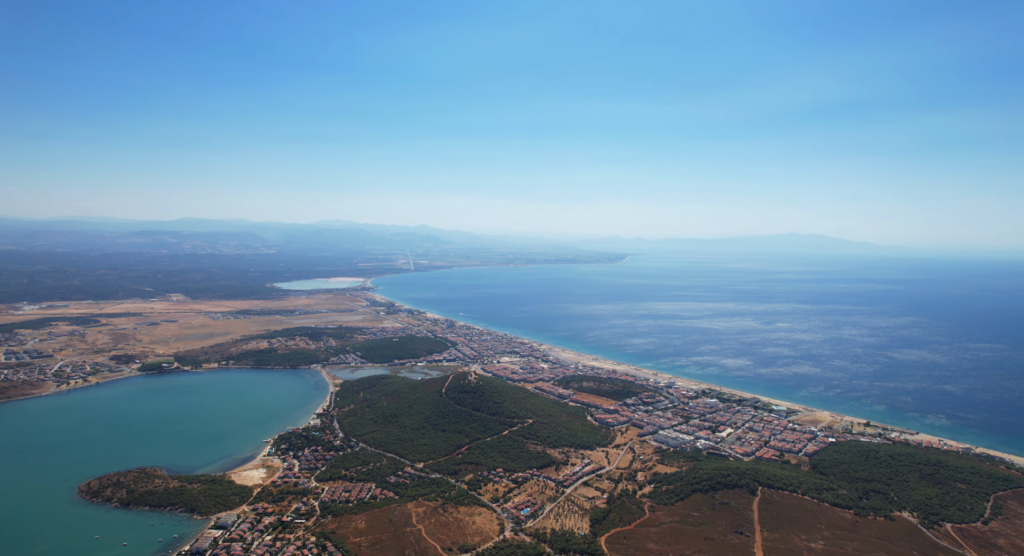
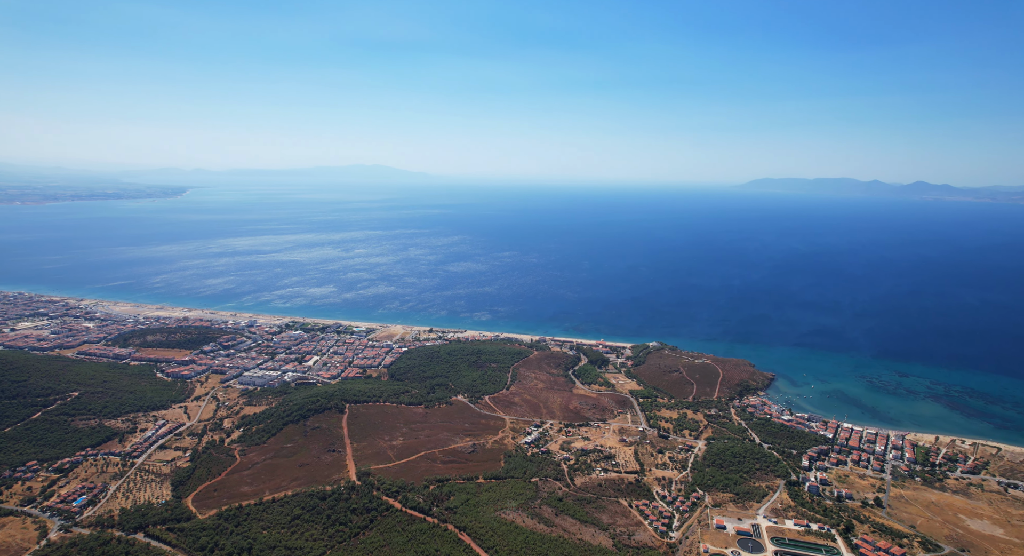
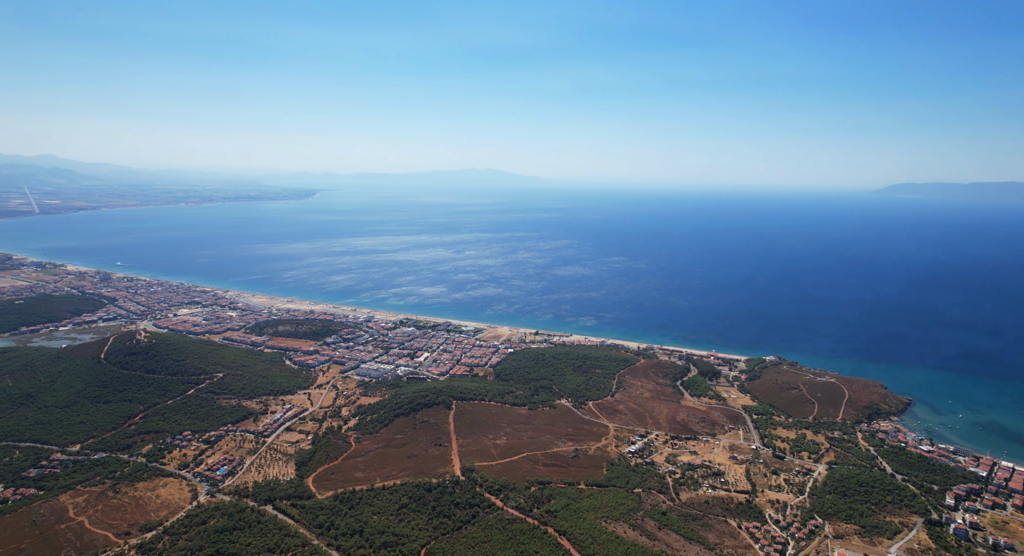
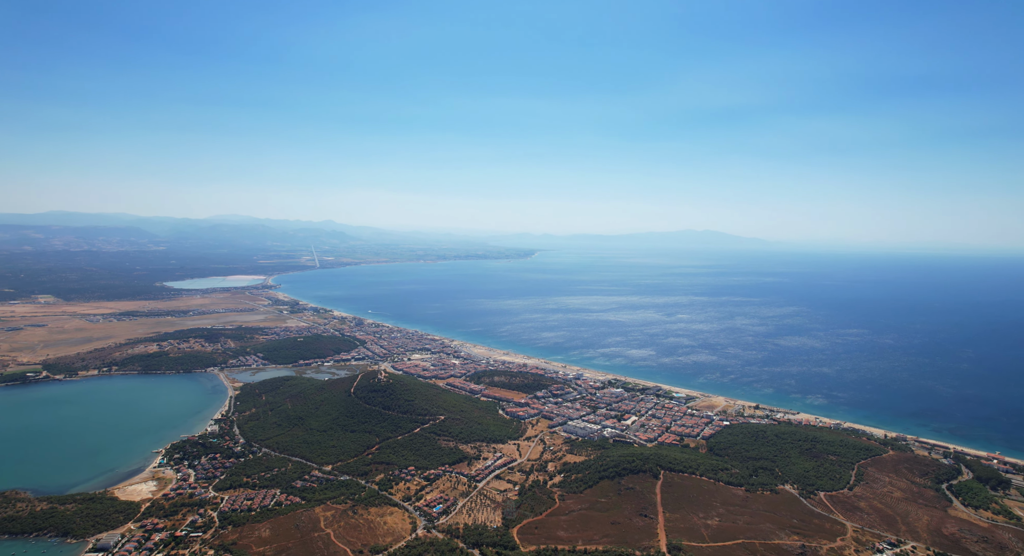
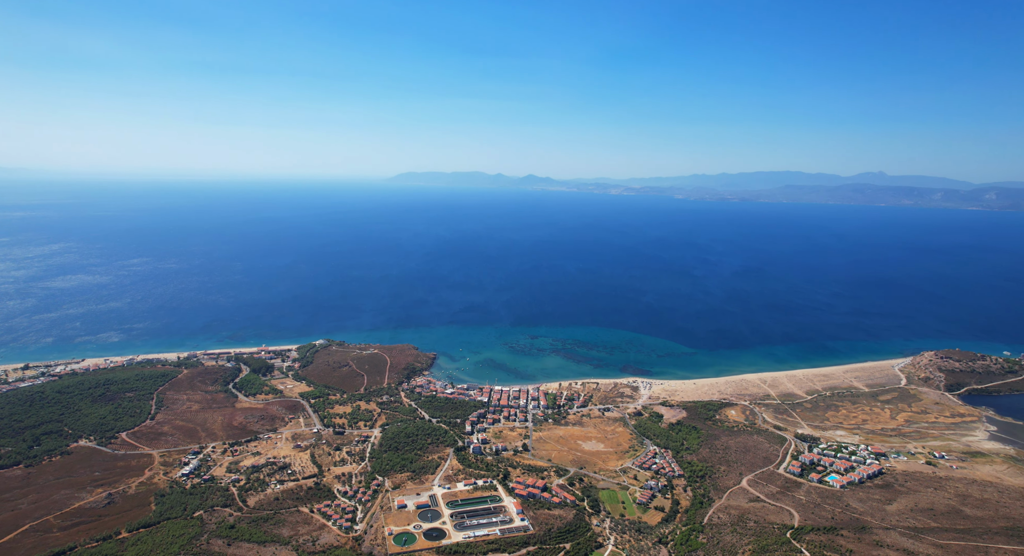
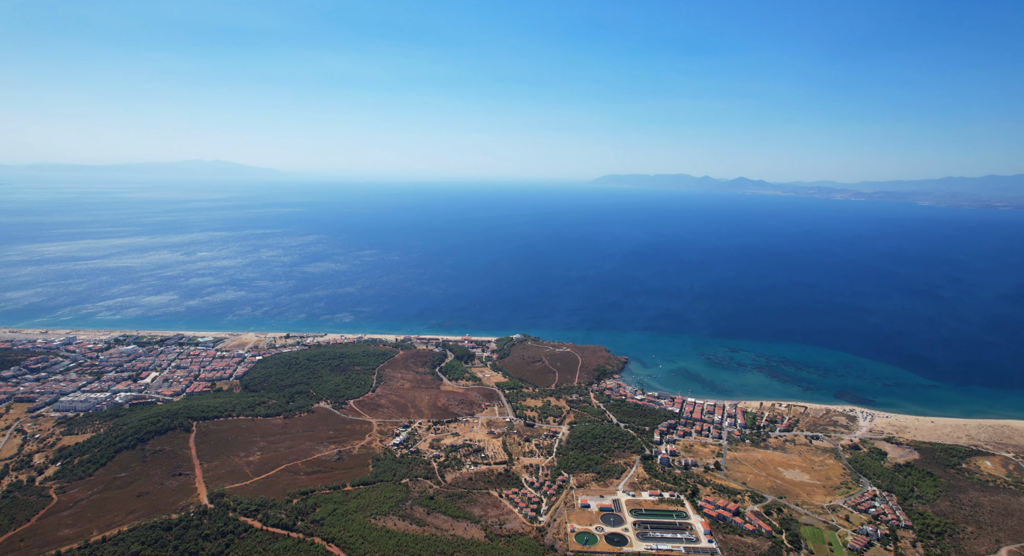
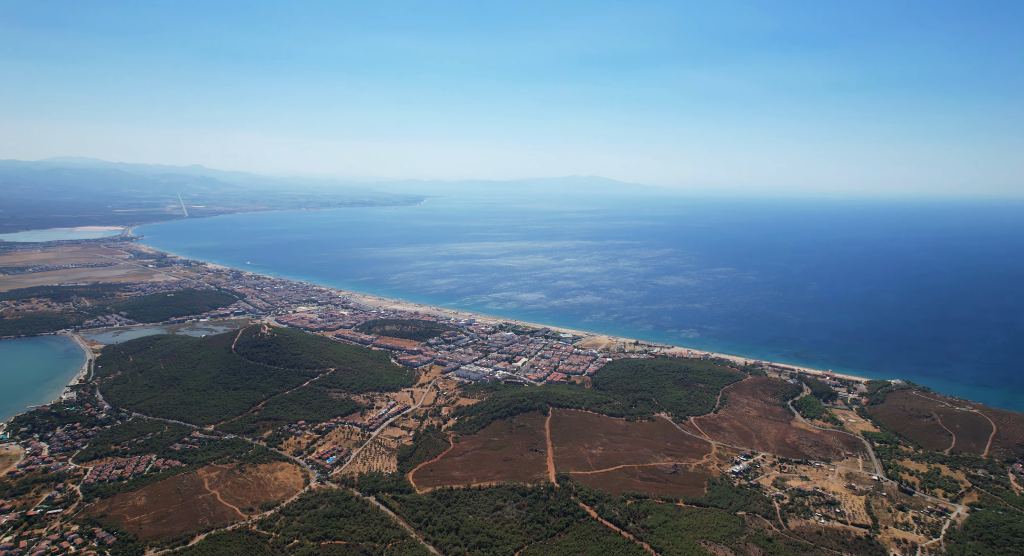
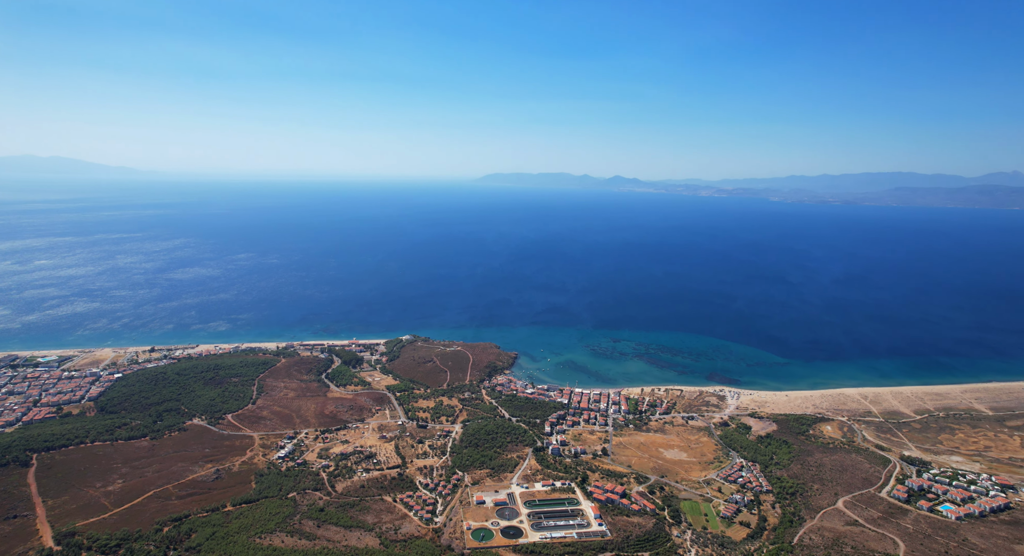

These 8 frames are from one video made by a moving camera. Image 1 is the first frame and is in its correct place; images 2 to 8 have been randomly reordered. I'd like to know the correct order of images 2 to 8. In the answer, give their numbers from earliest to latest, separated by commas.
4, 7, 3, 2, 6, 8, 5
